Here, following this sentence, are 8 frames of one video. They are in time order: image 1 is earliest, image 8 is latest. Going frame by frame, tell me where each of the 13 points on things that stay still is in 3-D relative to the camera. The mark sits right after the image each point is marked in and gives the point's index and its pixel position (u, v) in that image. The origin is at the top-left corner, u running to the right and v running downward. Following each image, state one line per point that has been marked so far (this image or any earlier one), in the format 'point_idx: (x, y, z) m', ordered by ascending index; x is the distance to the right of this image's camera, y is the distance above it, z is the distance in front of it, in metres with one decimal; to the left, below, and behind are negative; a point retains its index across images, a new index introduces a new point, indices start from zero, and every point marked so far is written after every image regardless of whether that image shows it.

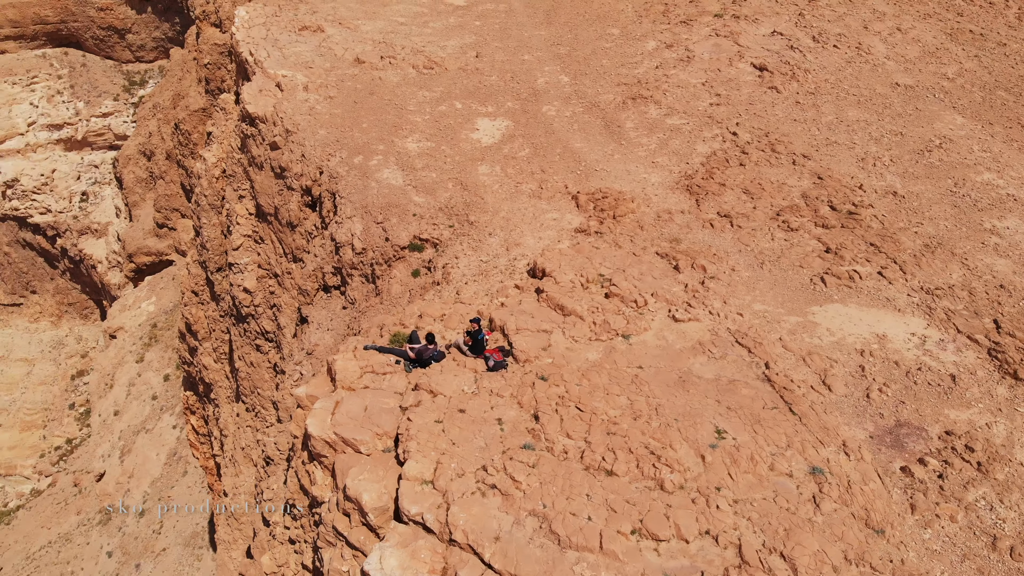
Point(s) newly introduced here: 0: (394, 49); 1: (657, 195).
0: (-2.2, +4.4, +16.2) m
1: (+2.0, +1.3, +11.8) m
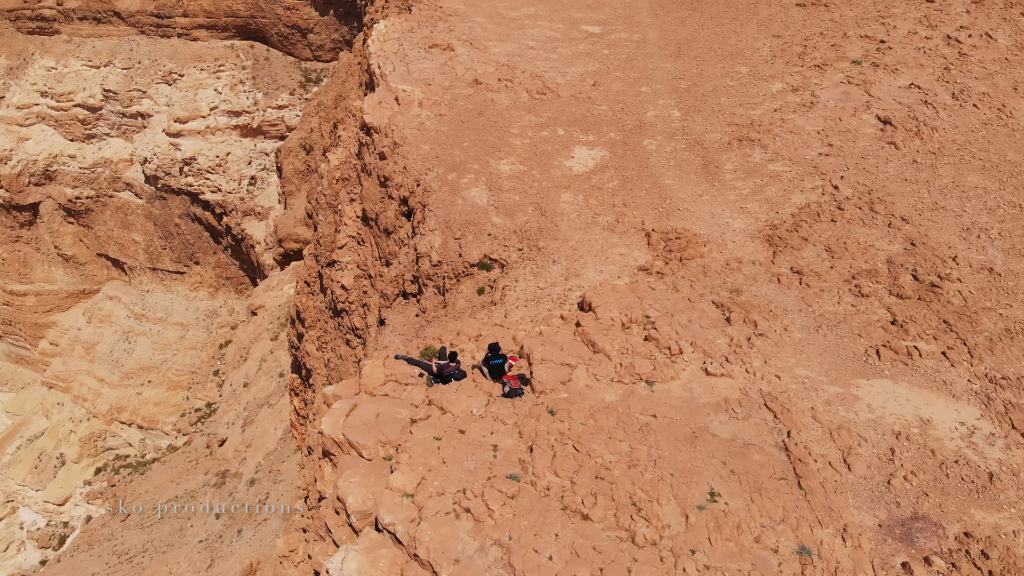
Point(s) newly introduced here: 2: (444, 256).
0: (0.0, +4.1, +16.5) m
1: (+2.9, +0.6, +11.4) m
2: (-1.0, +0.4, +12.2) m
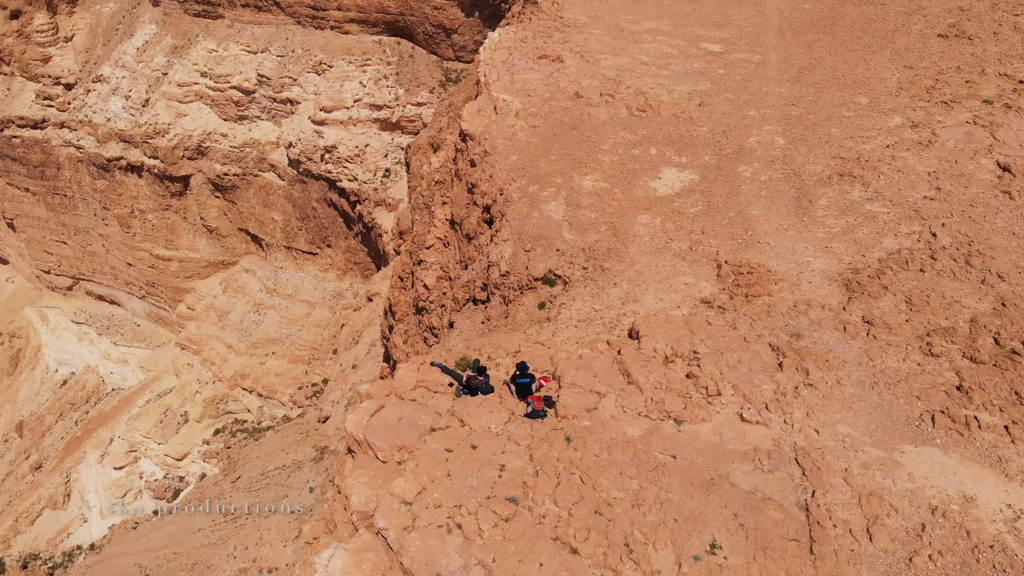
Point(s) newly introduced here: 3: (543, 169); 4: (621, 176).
0: (+2.0, +3.7, +16.4) m
1: (+3.7, +0.1, +10.9) m
2: (0.0, +0.3, +12.3) m
3: (+0.5, +1.9, +13.8) m
4: (+1.7, +1.8, +13.6) m
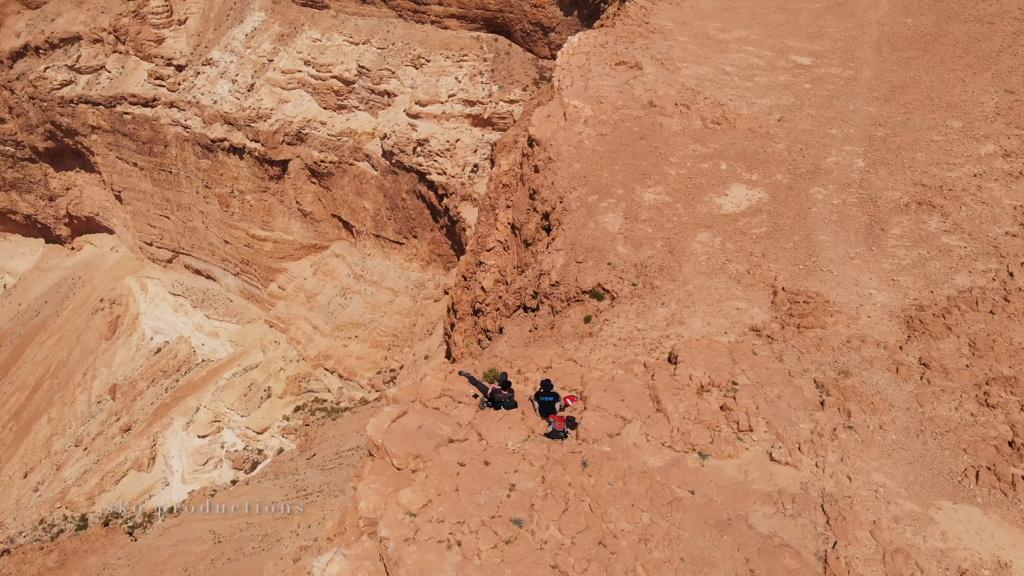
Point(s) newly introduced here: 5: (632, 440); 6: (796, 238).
0: (+3.3, +3.5, +16.0) m
1: (+4.2, -0.3, +10.4) m
2: (+0.7, +0.1, +12.1) m
3: (+1.5, +1.7, +13.6) m
4: (+2.6, +1.5, +13.3) m
5: (+1.1, -1.4, +8.1) m
6: (+3.9, +0.7, +12.2) m
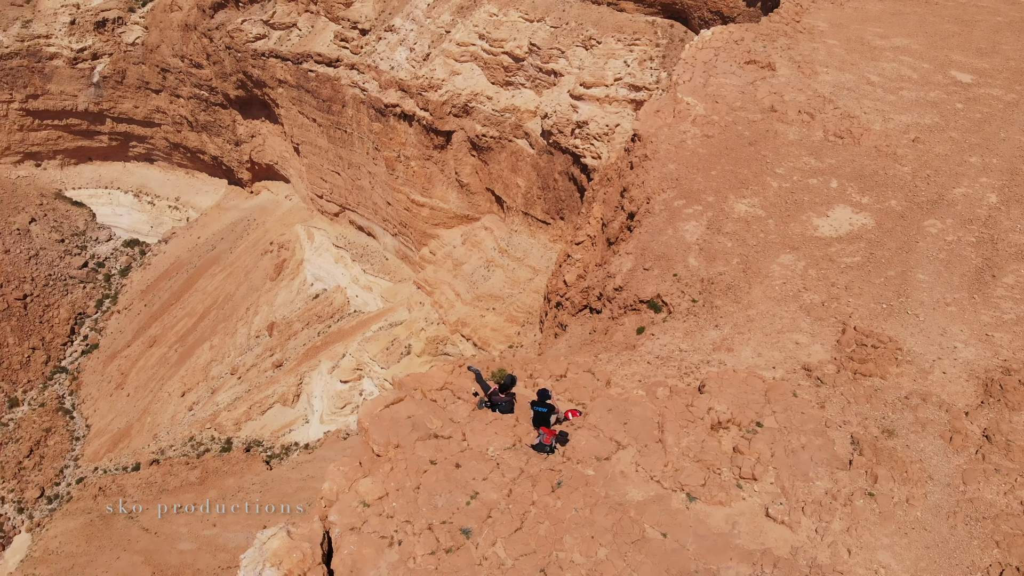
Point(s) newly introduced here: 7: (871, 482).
0: (+5.2, +3.0, +14.8) m
1: (+4.5, -0.9, +9.2) m
2: (+1.5, +0.1, +11.6) m
3: (+2.7, +1.5, +12.9) m
4: (+3.8, +1.2, +12.3) m
5: (+0.9, -1.5, +7.6) m
6: (+4.7, +0.2, +11.0) m
7: (+3.1, -1.7, +7.6) m
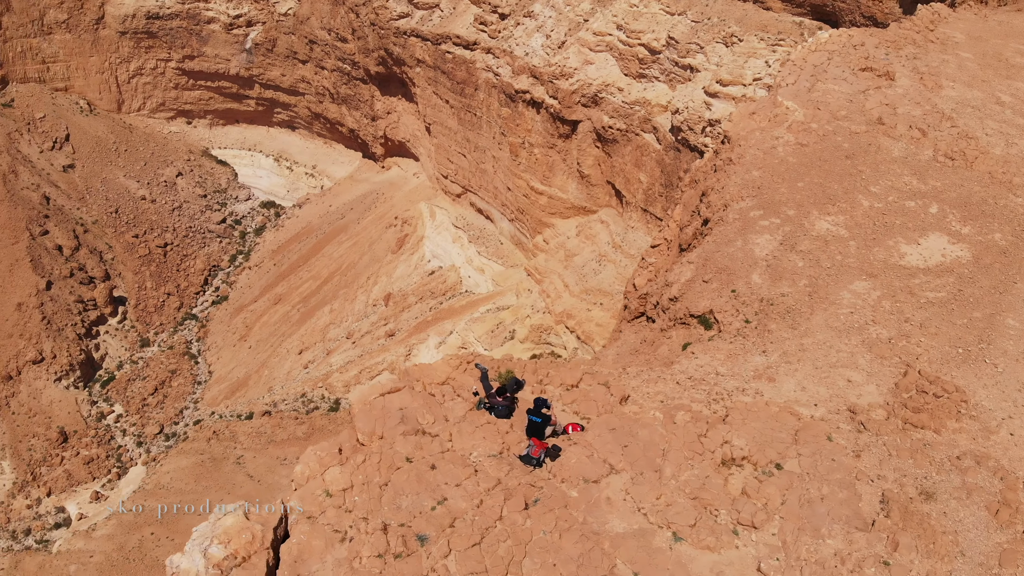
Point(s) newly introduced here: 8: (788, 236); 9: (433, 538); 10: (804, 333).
0: (+6.5, +2.5, +13.4) m
1: (+4.6, -1.3, +8.1) m
2: (+2.1, -0.1, +10.9) m
3: (+3.6, +1.3, +11.9) m
4: (+4.5, +0.8, +11.2) m
5: (+0.8, -1.6, +7.0) m
6: (+5.2, -0.3, +9.8) m
7: (+2.9, -2.0, +6.8) m
8: (+3.5, +0.7, +11.2) m
9: (-0.6, -1.8, +6.5) m
10: (+3.2, -0.5, +9.6) m
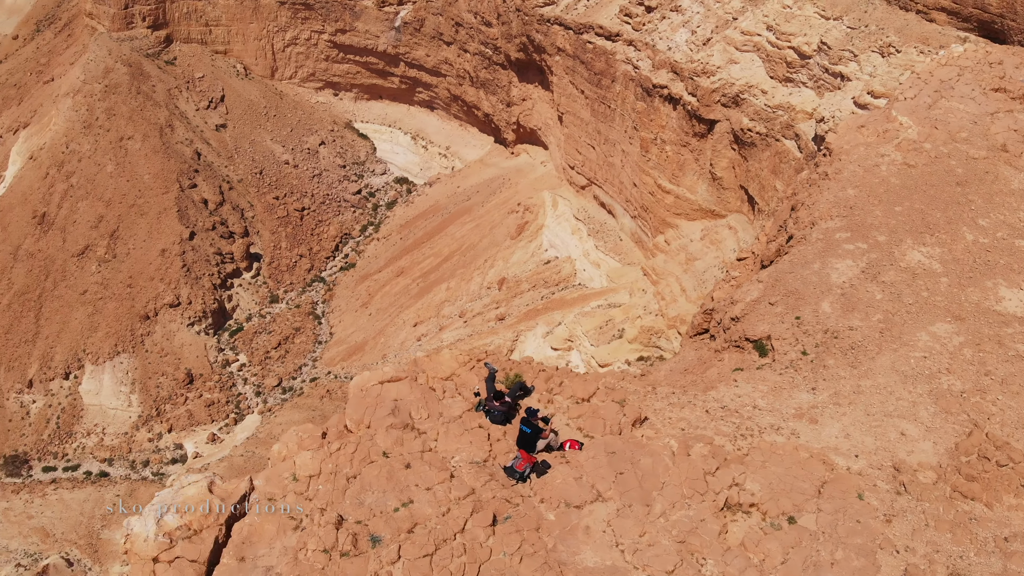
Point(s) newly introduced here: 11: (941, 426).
0: (+7.6, +1.8, +11.8) m
1: (+4.5, -1.9, +7.0) m
2: (+2.6, -0.3, +10.0) m
3: (+4.4, +0.9, +10.8) m
4: (+5.2, +0.3, +10.0) m
5: (+0.6, -1.7, +6.5) m
6: (+5.5, -0.9, +8.6) m
7: (+2.6, -2.3, +5.9) m
8: (+4.1, +0.3, +10.1) m
9: (-0.9, -1.8, +6.1) m
10: (+3.5, -0.8, +8.7) m
11: (+3.9, -1.2, +7.9) m
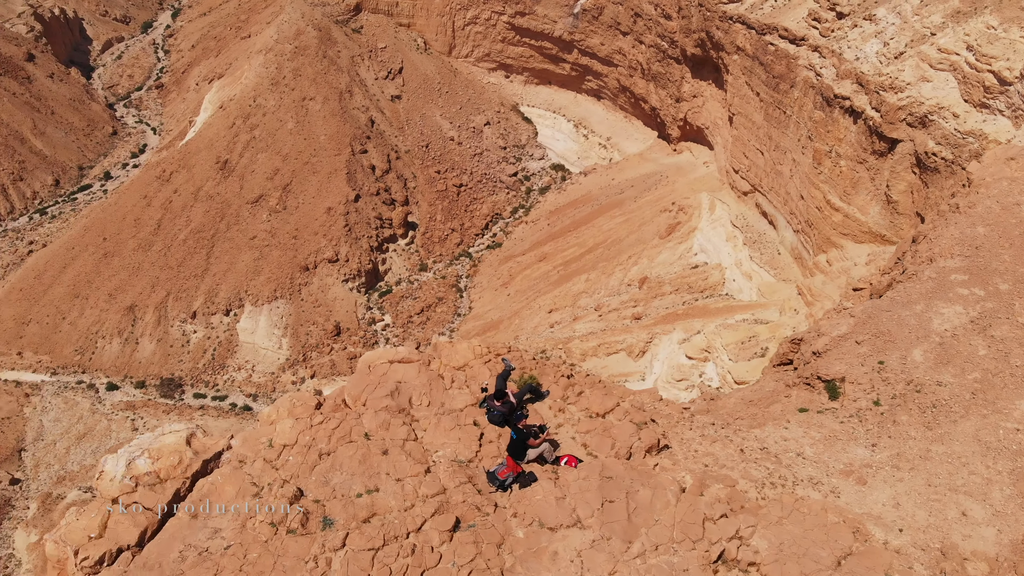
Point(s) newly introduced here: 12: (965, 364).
0: (+8.6, +0.7, +9.8) m
1: (+4.2, -2.4, +5.7) m
2: (+3.1, -0.6, +9.0) m
3: (+5.2, +0.3, +9.4) m
4: (+5.7, -0.4, +8.5) m
5: (+0.3, -1.7, +6.0) m
6: (+5.6, -1.6, +7.1) m
7: (+2.1, -2.6, +5.0) m
8: (+4.7, -0.3, +8.8) m
9: (-1.2, -1.6, +5.9) m
10: (+3.7, -1.3, +7.6) m
11: (+3.9, -1.7, +6.8) m
12: (+4.2, -0.7, +8.3) m
